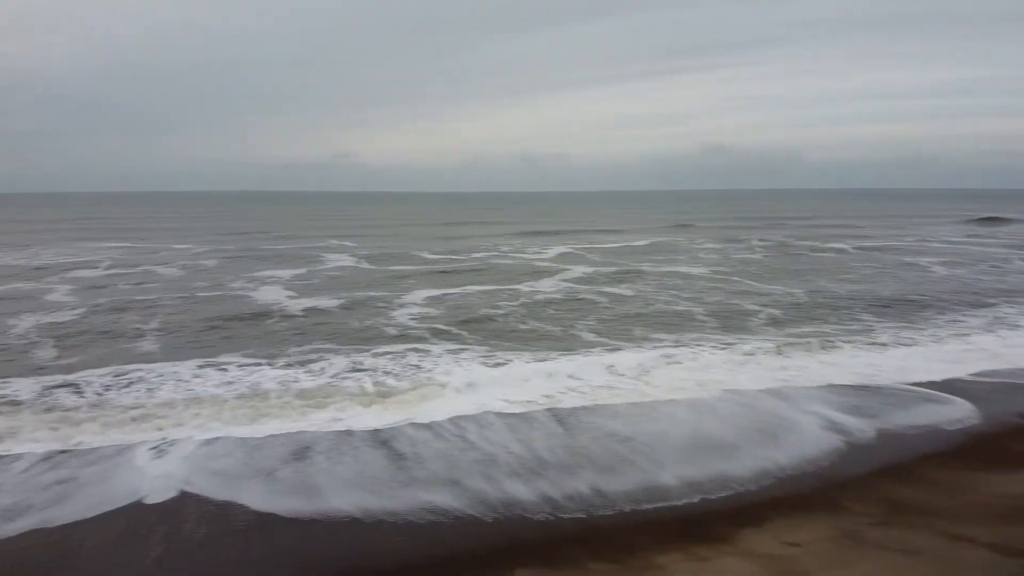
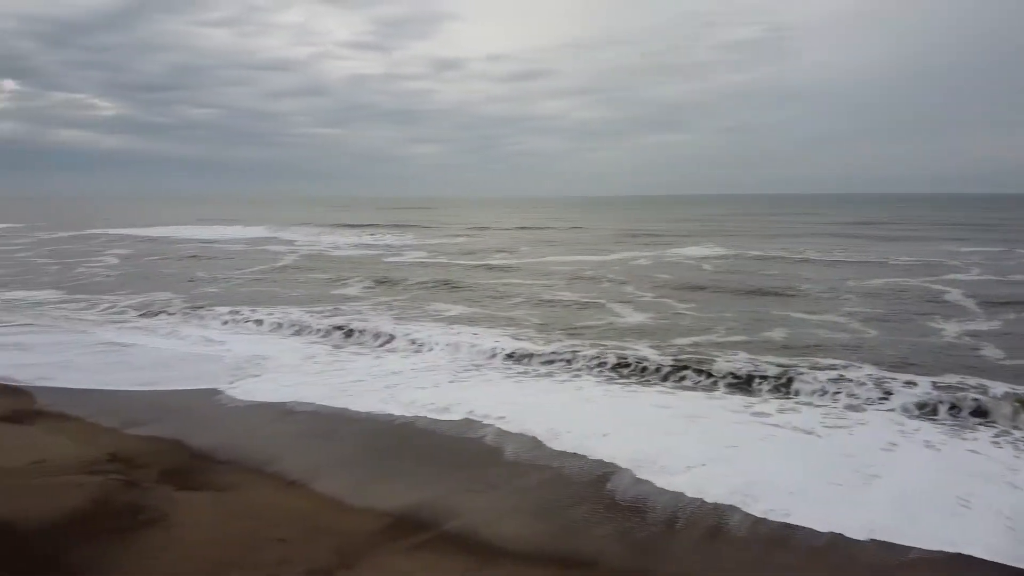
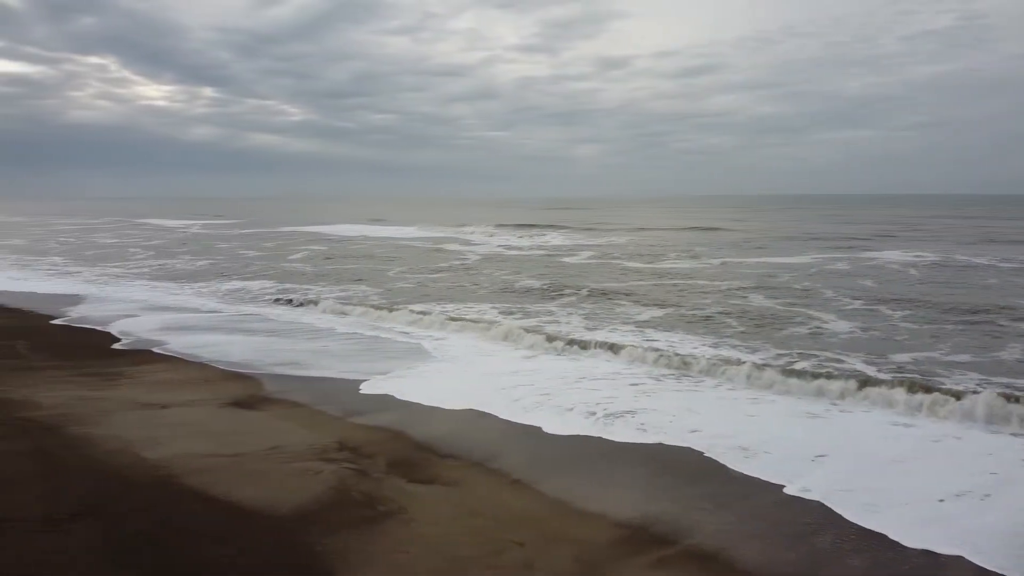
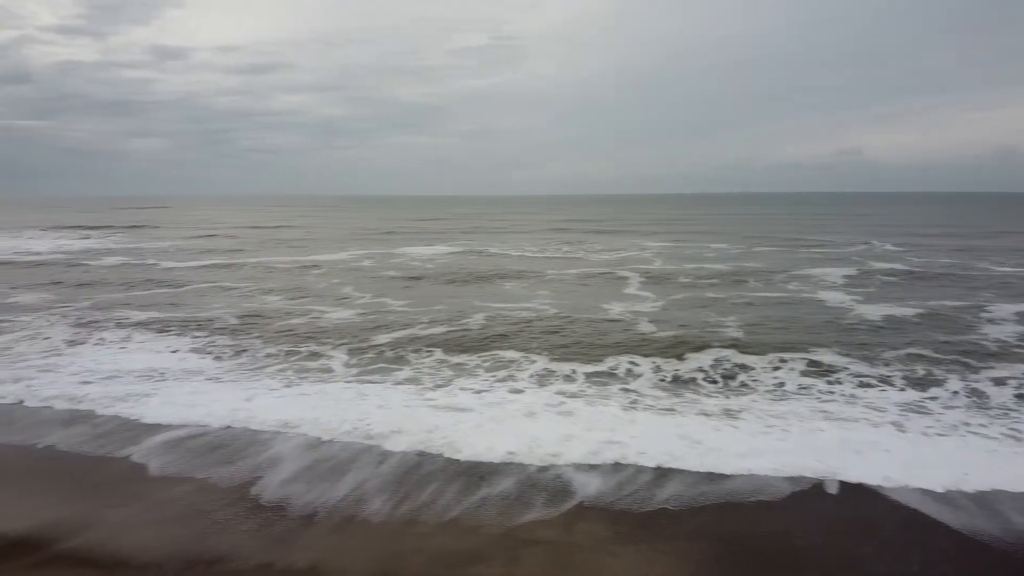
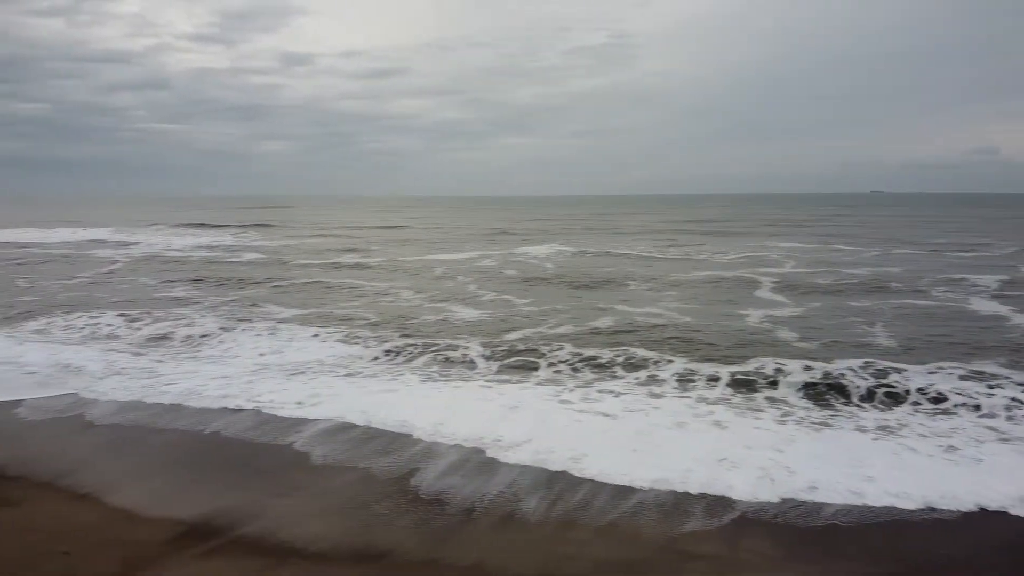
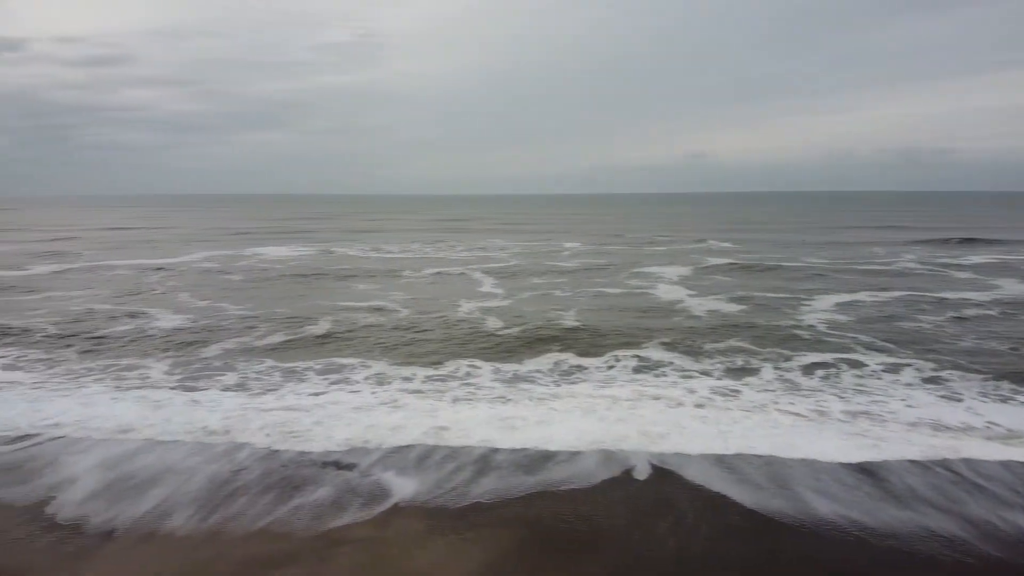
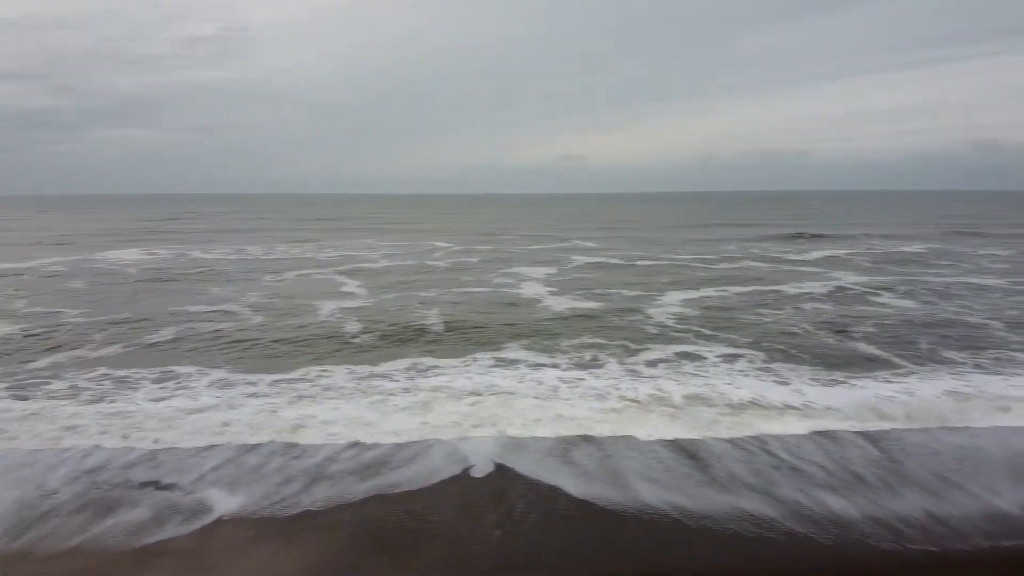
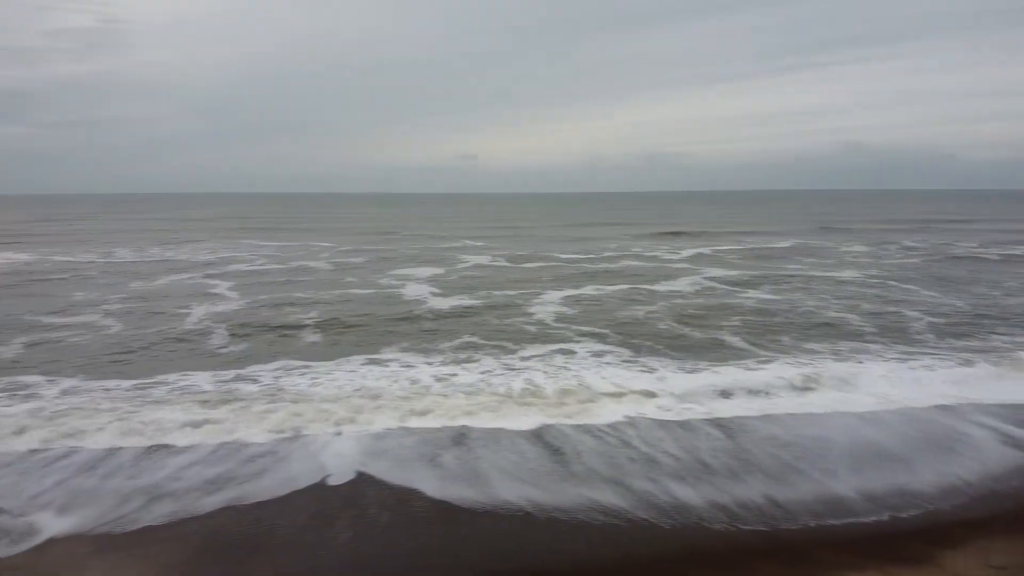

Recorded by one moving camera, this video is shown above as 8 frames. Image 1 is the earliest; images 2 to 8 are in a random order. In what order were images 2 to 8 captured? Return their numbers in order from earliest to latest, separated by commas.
8, 7, 6, 4, 5, 2, 3
